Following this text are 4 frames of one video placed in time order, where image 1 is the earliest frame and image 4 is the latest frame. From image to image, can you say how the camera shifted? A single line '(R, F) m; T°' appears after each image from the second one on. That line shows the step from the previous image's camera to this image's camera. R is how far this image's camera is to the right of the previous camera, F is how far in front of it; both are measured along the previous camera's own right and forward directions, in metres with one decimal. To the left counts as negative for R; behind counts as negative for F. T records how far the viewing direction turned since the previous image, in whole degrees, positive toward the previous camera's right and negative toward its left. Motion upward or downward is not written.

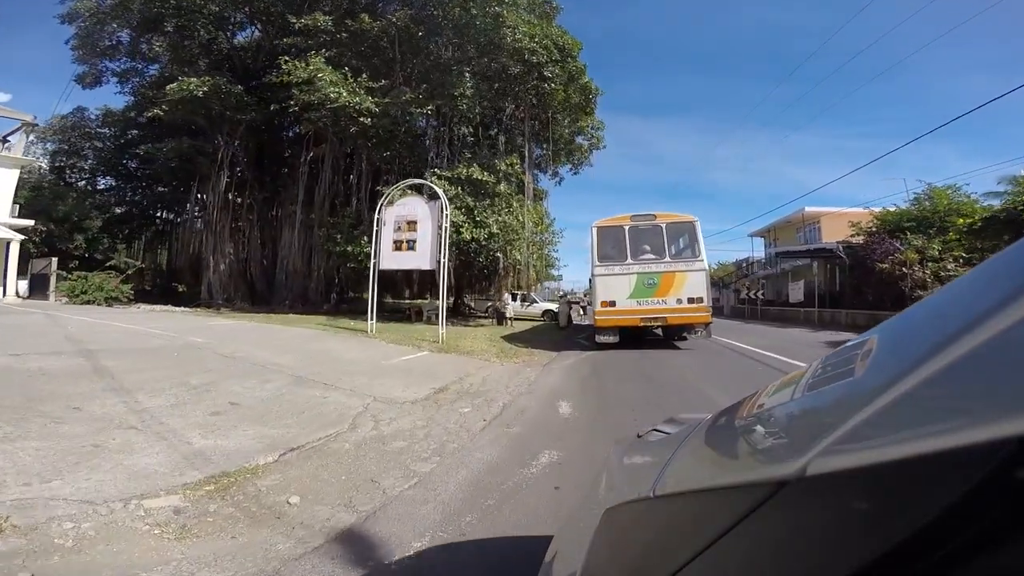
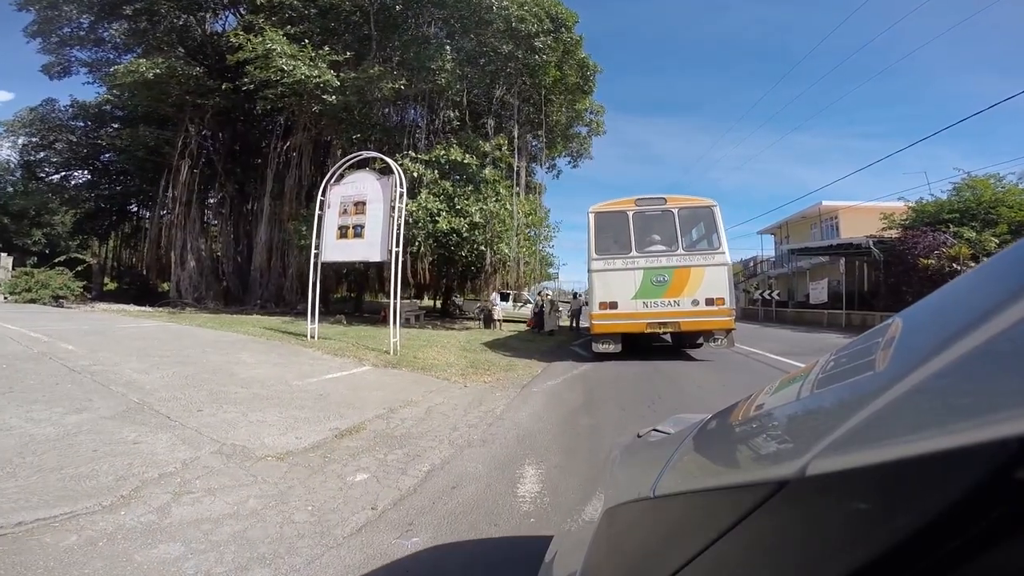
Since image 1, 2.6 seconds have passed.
(+0.4, +2.4) m; 0°
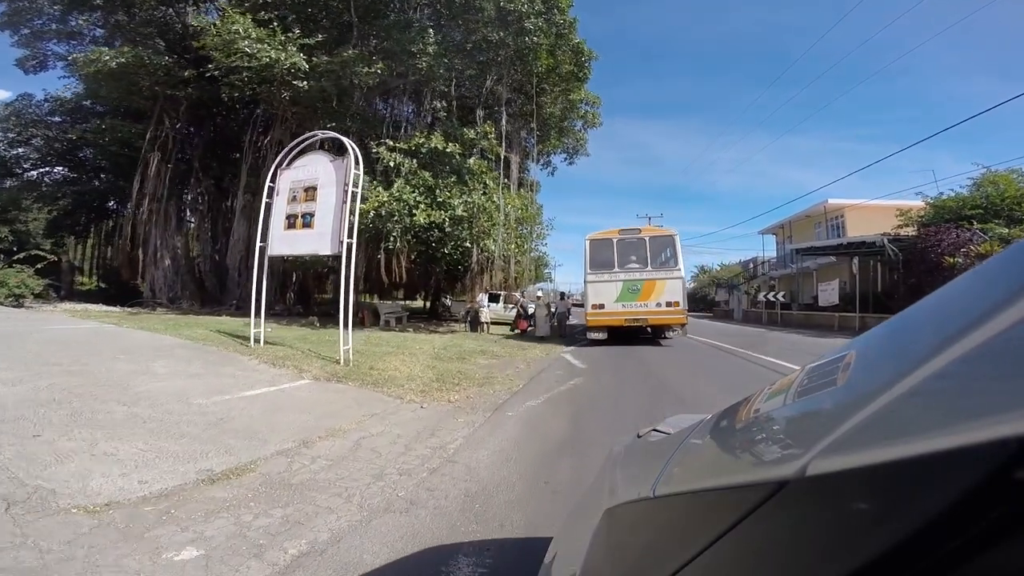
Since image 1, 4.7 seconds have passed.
(+0.3, +1.4) m; 0°
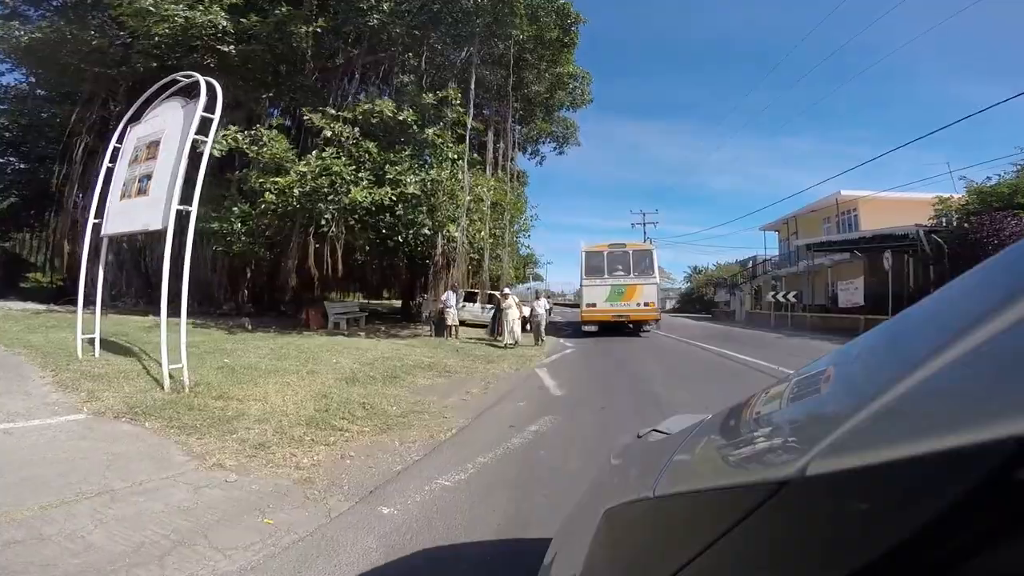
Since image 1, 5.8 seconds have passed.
(+0.5, +2.7) m; +1°
